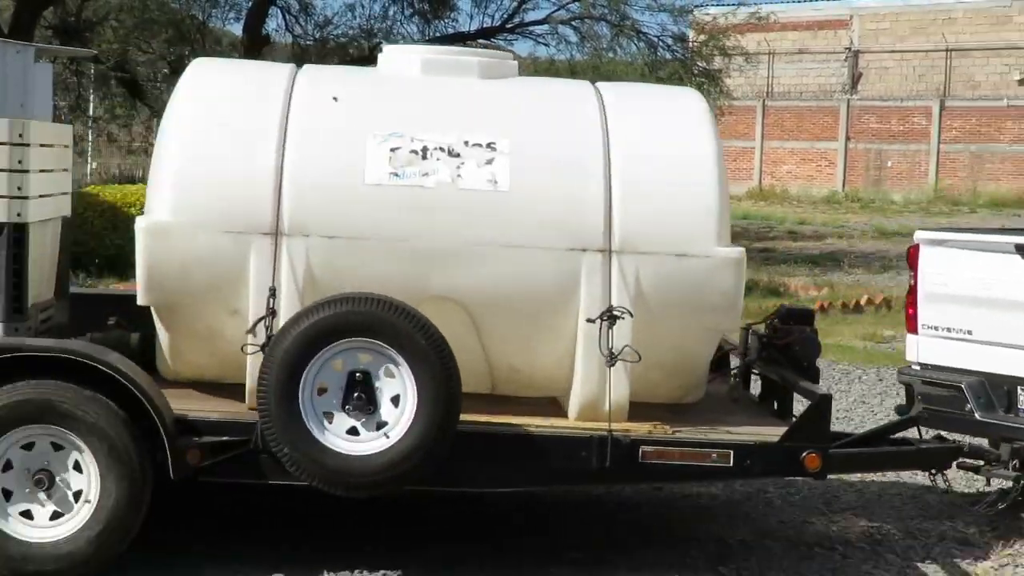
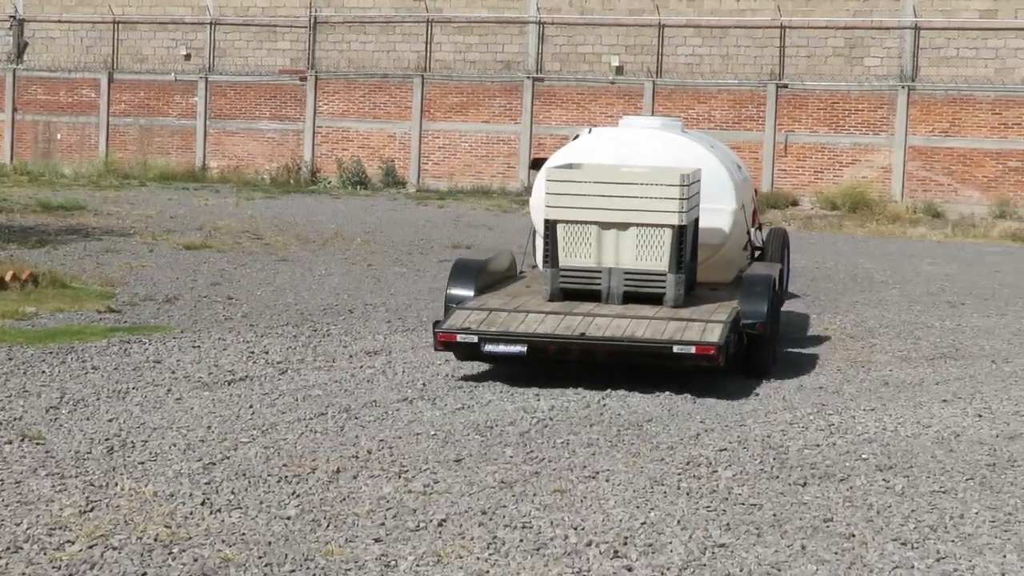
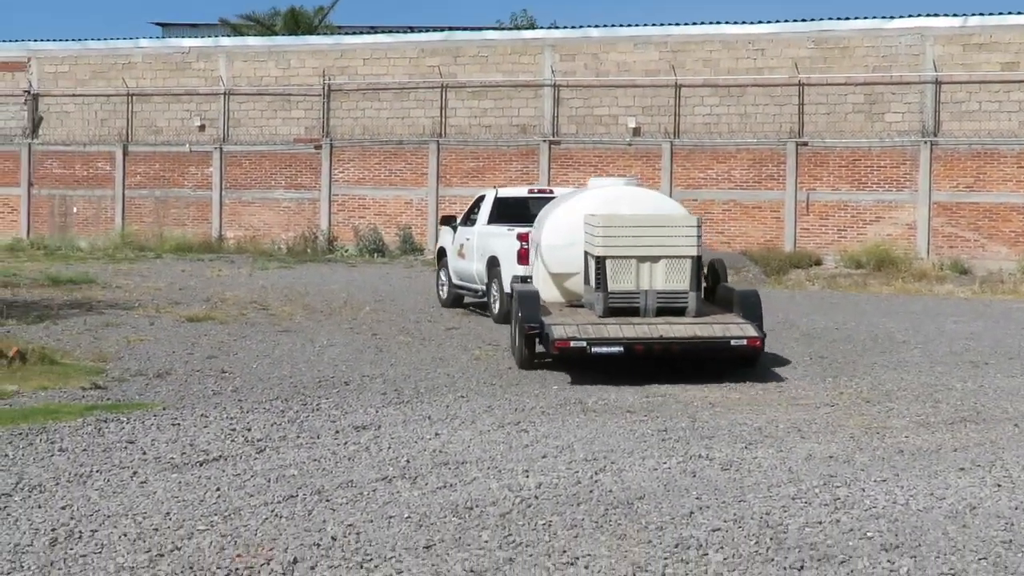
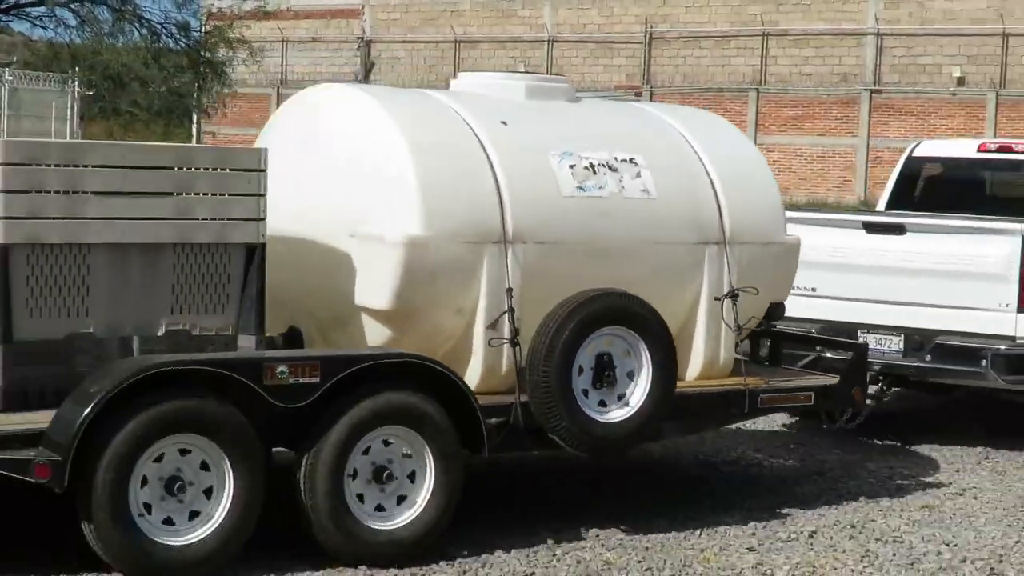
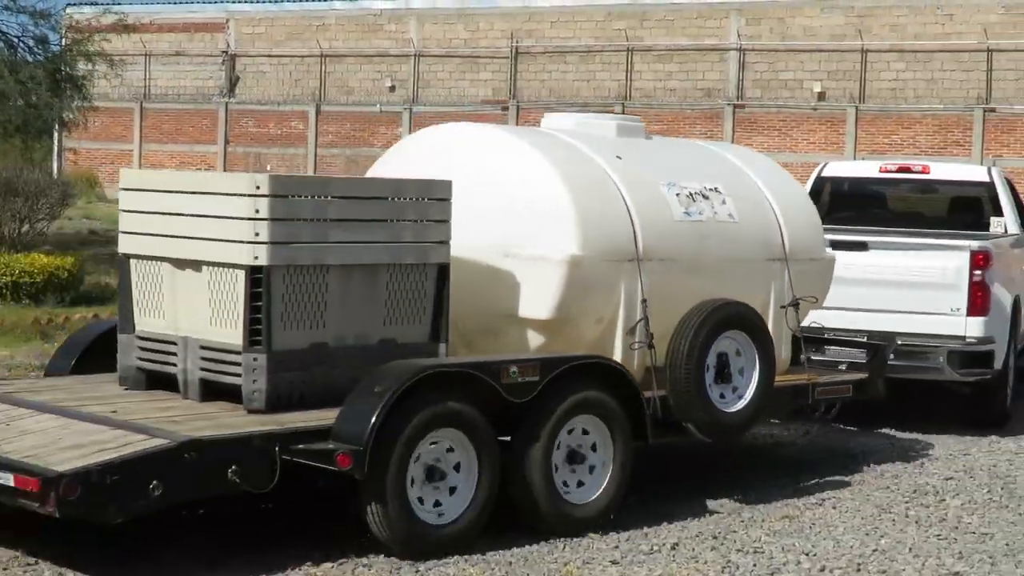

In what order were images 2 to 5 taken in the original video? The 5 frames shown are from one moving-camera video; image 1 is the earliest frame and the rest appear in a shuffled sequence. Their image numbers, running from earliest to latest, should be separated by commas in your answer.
4, 5, 2, 3
